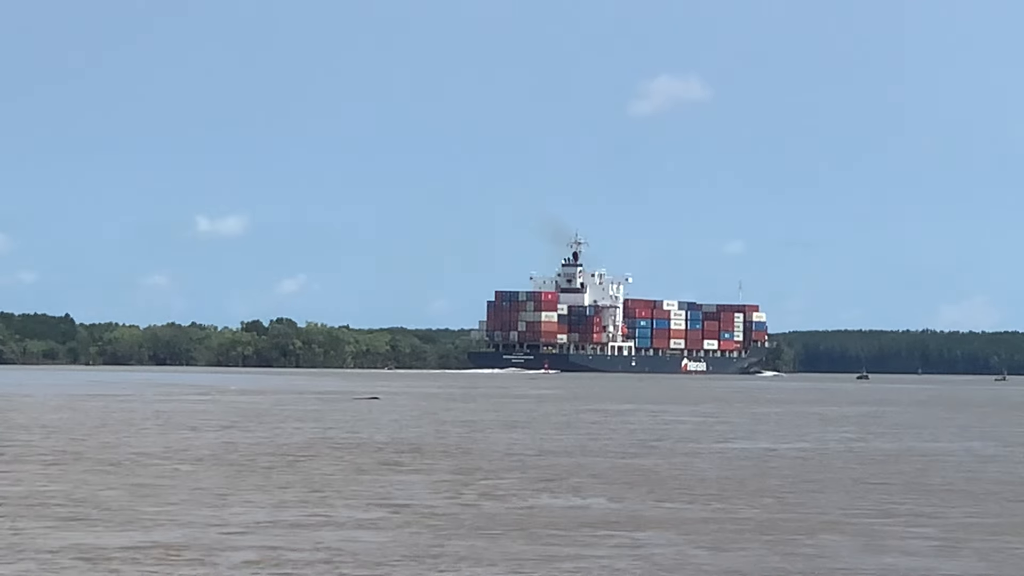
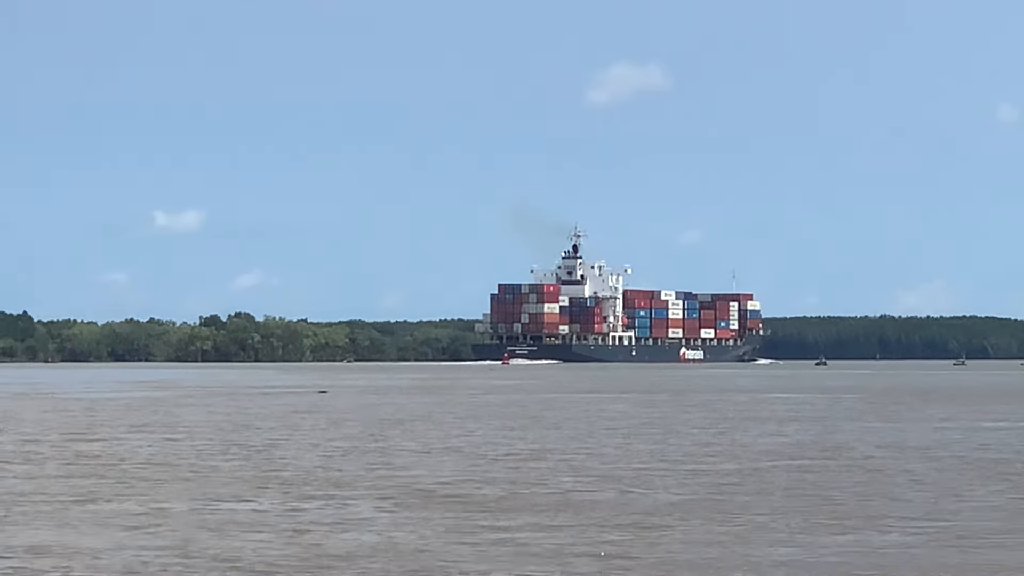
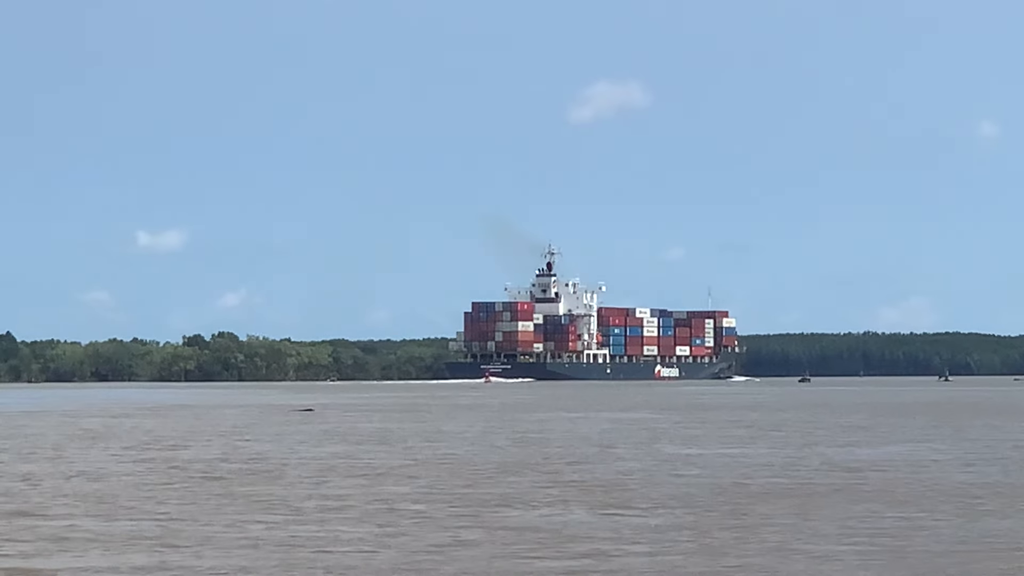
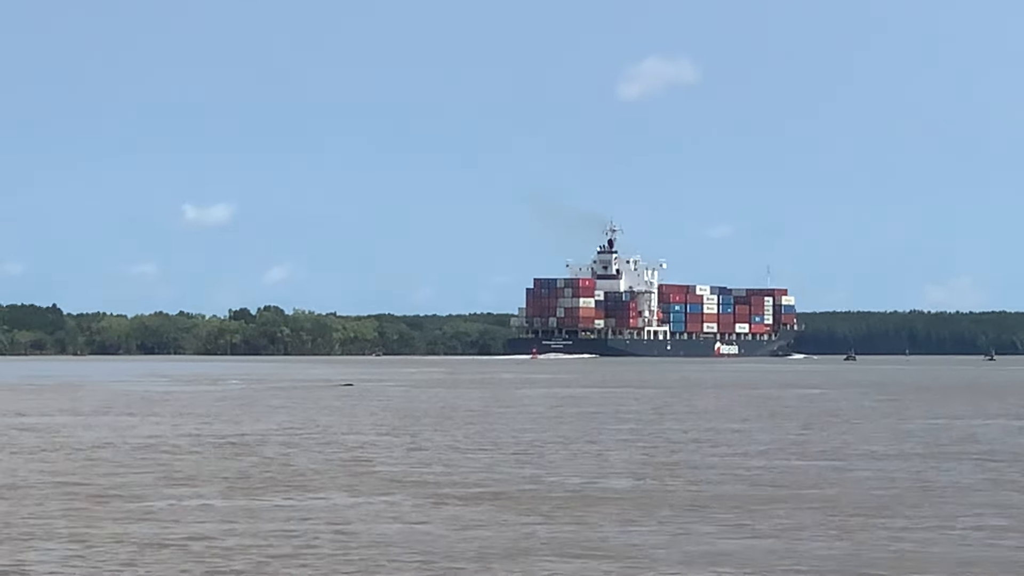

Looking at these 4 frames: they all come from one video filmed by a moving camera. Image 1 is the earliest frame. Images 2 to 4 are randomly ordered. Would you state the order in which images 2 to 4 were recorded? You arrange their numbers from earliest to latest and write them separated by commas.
3, 2, 4
